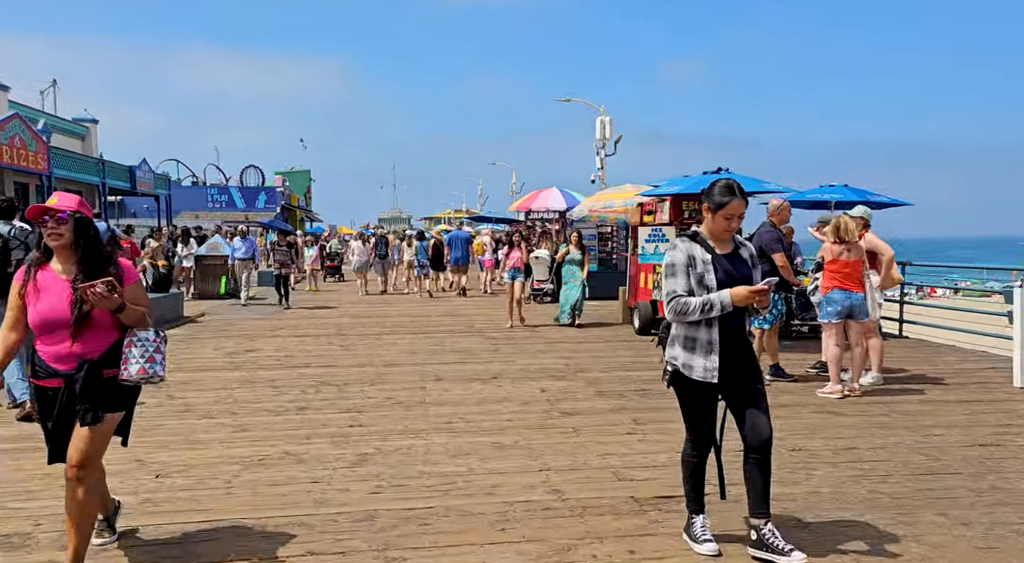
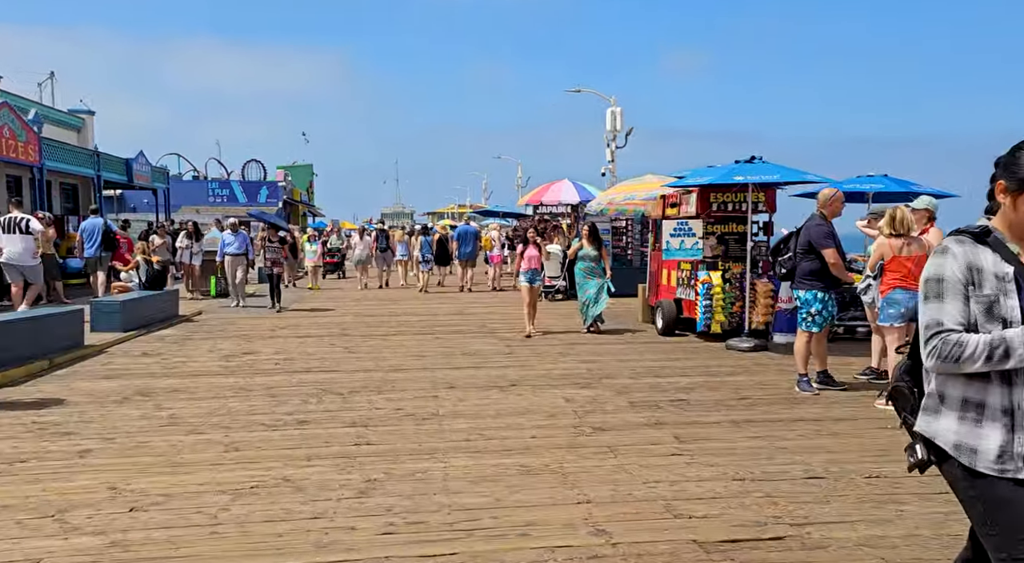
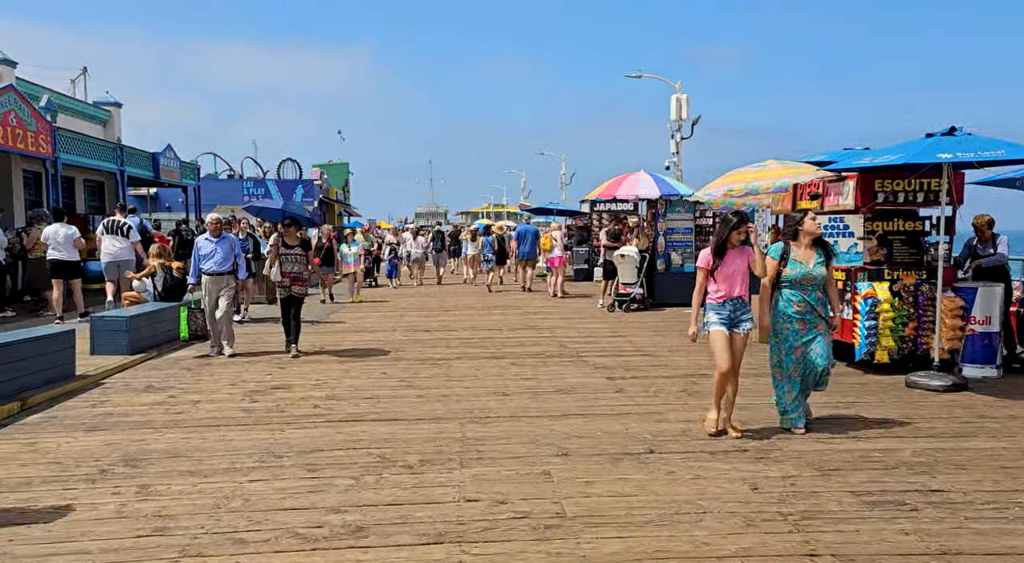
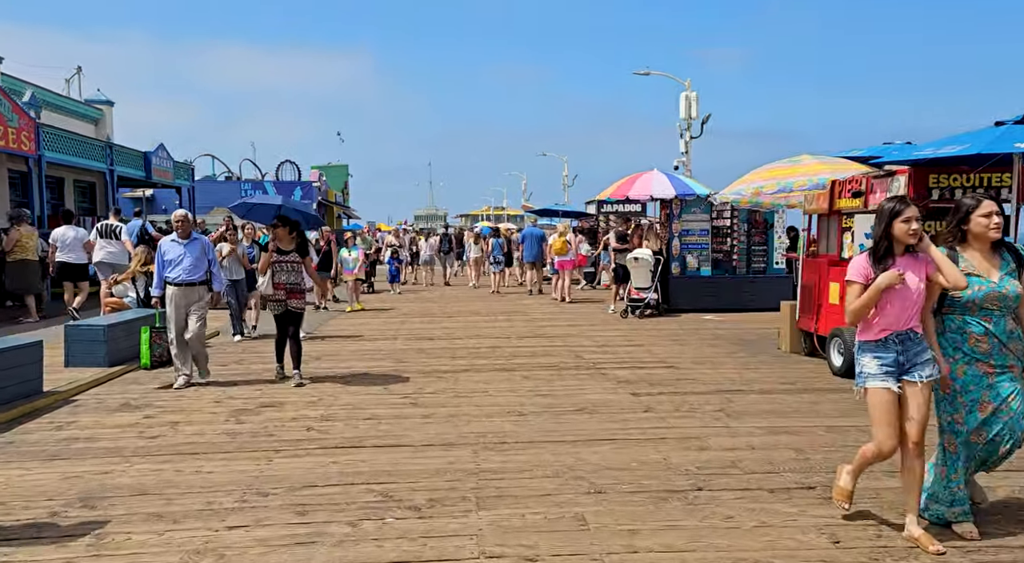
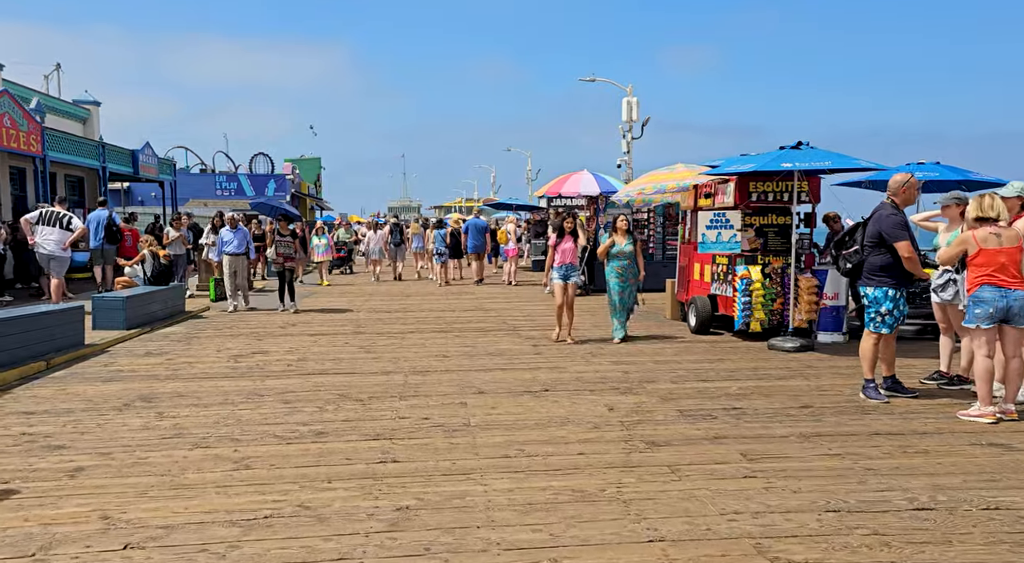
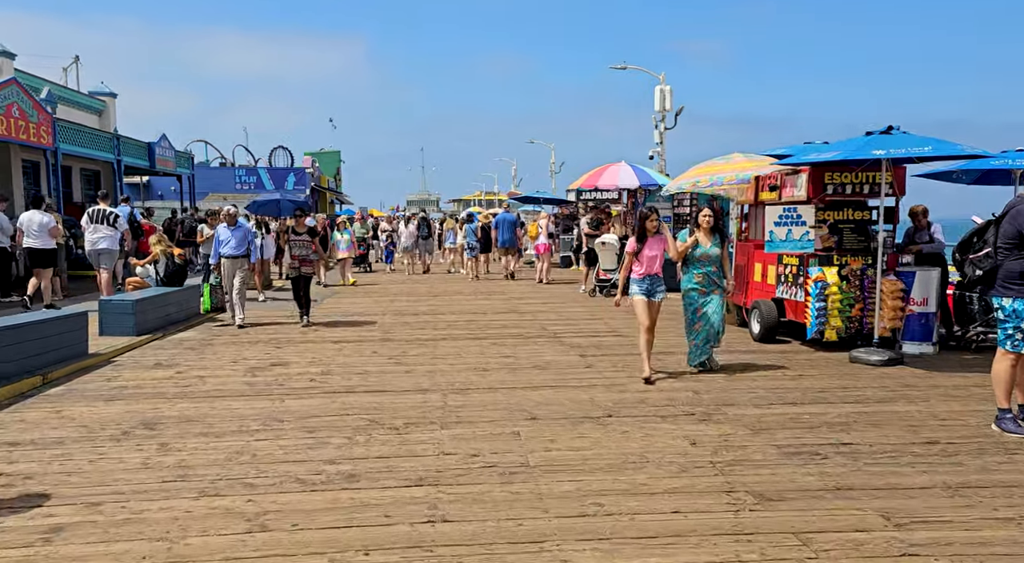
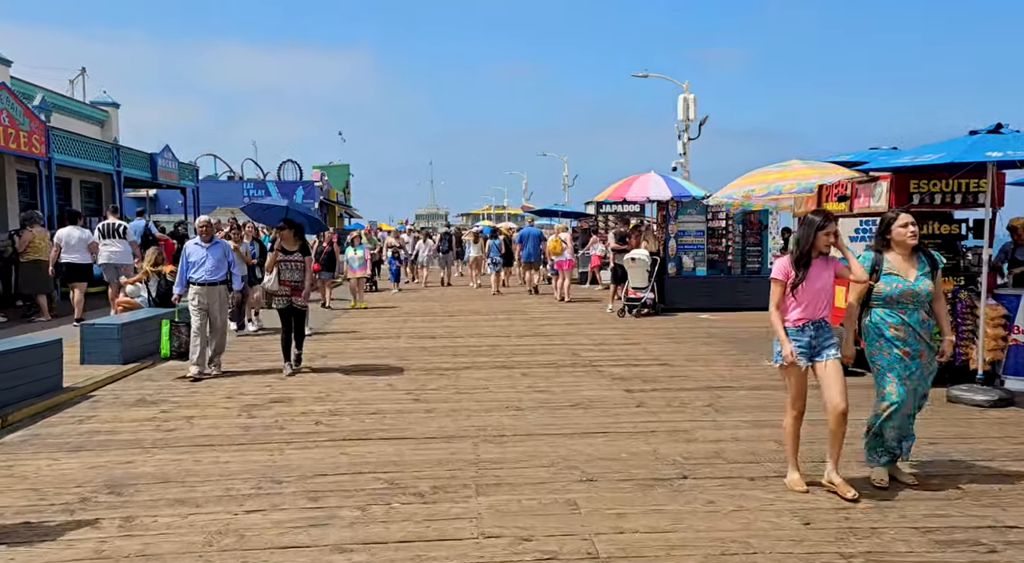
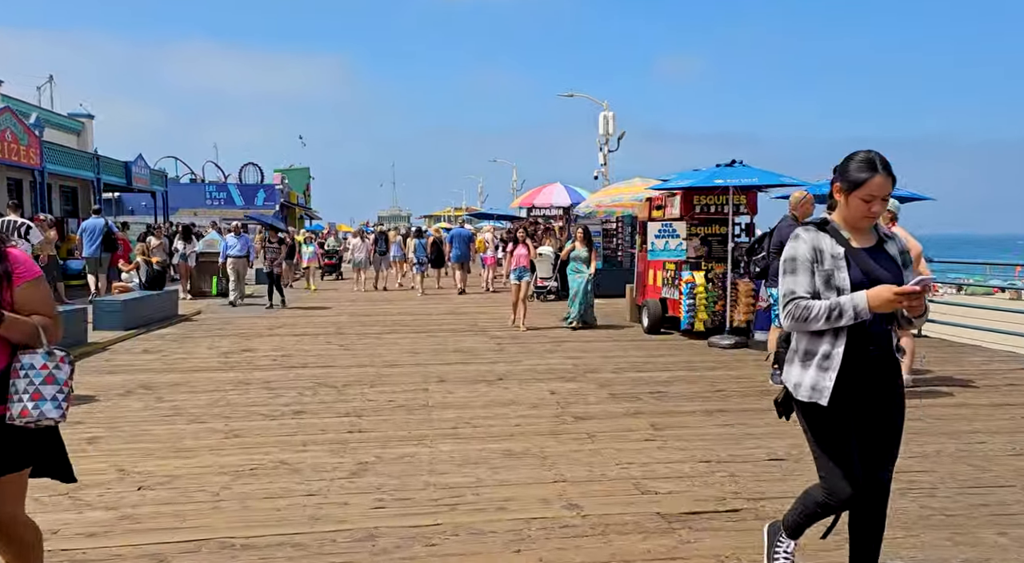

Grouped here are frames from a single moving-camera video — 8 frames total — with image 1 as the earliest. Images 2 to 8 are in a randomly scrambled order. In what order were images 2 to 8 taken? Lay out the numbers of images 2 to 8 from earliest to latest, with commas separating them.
8, 2, 5, 6, 3, 7, 4
